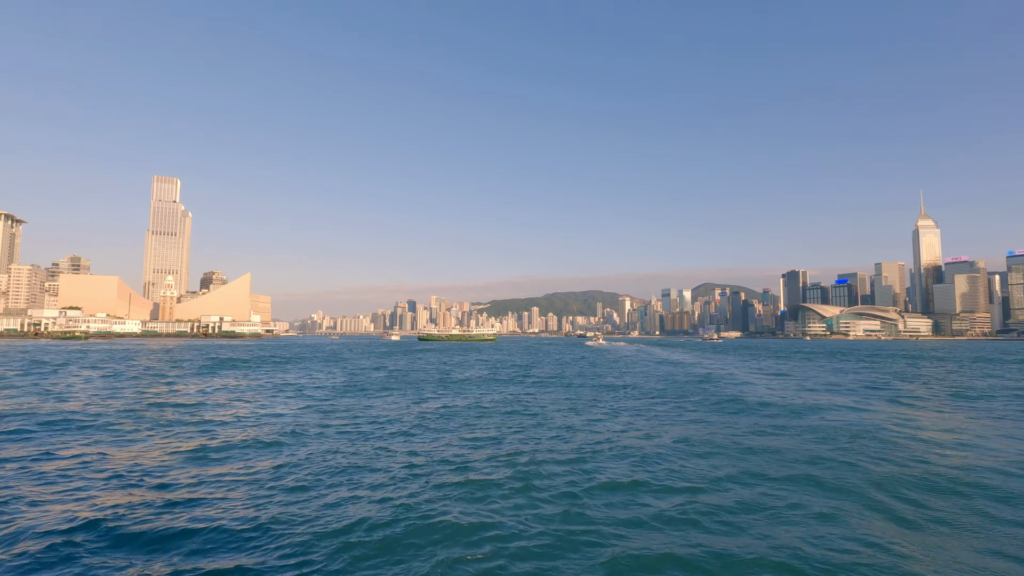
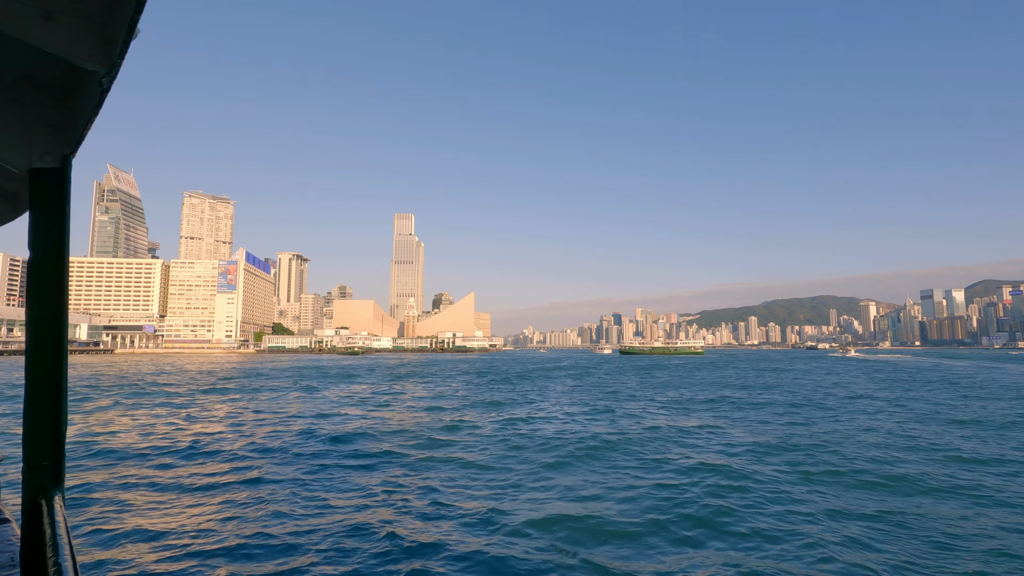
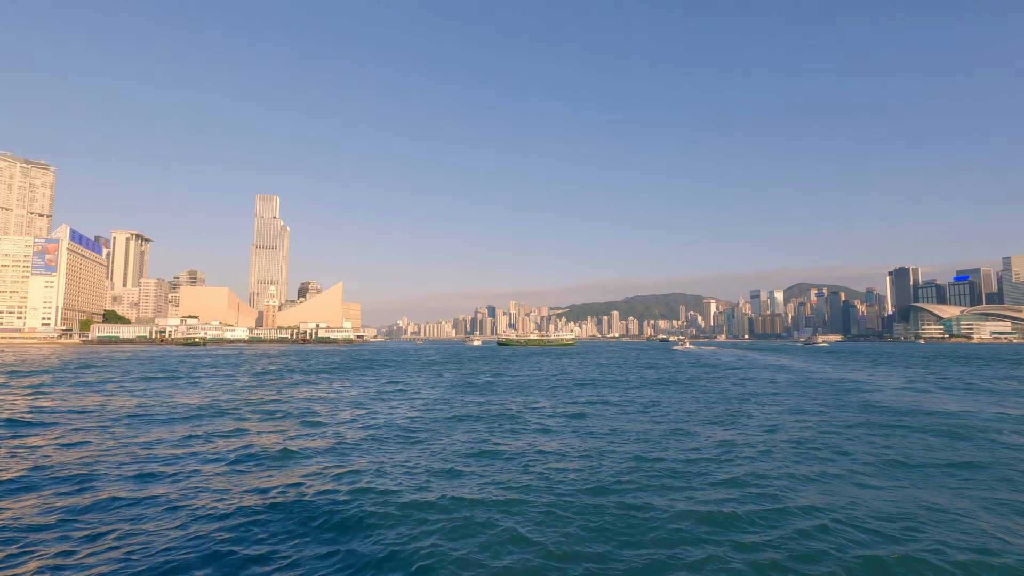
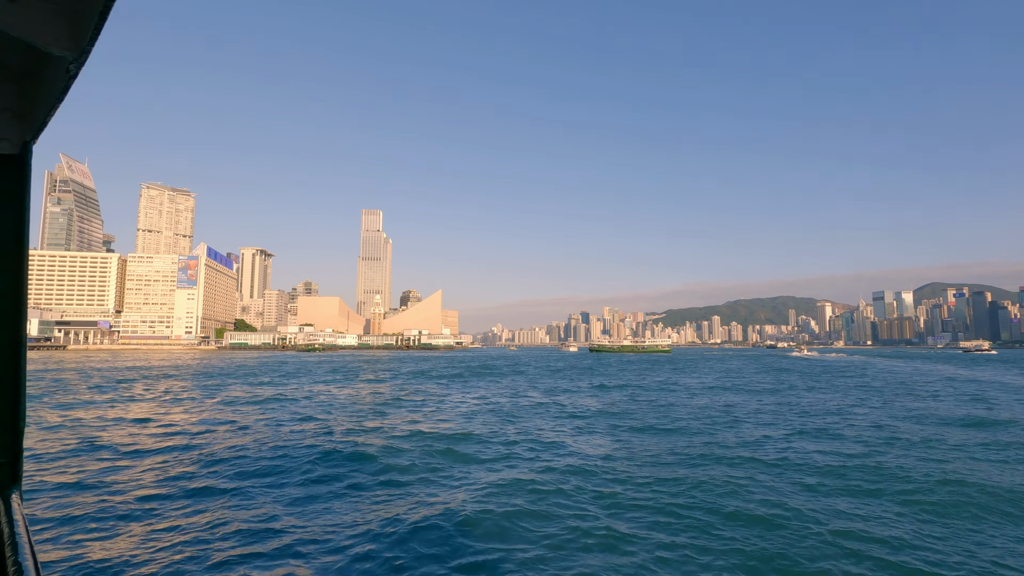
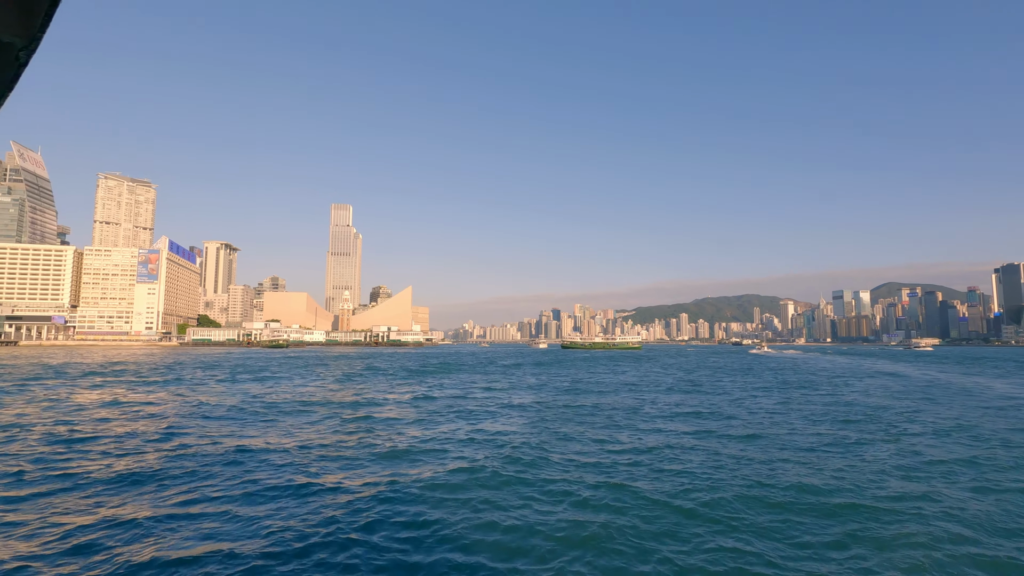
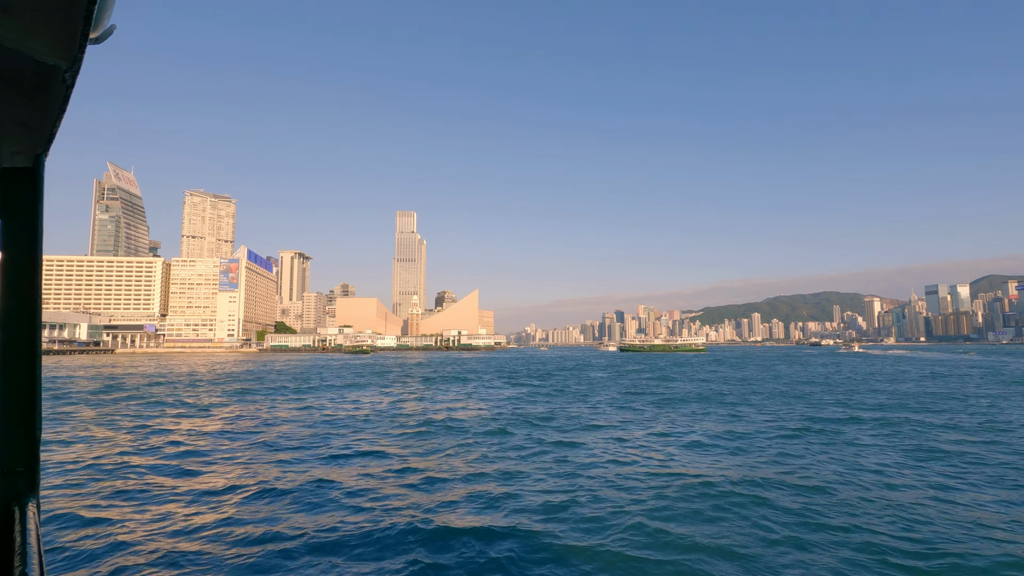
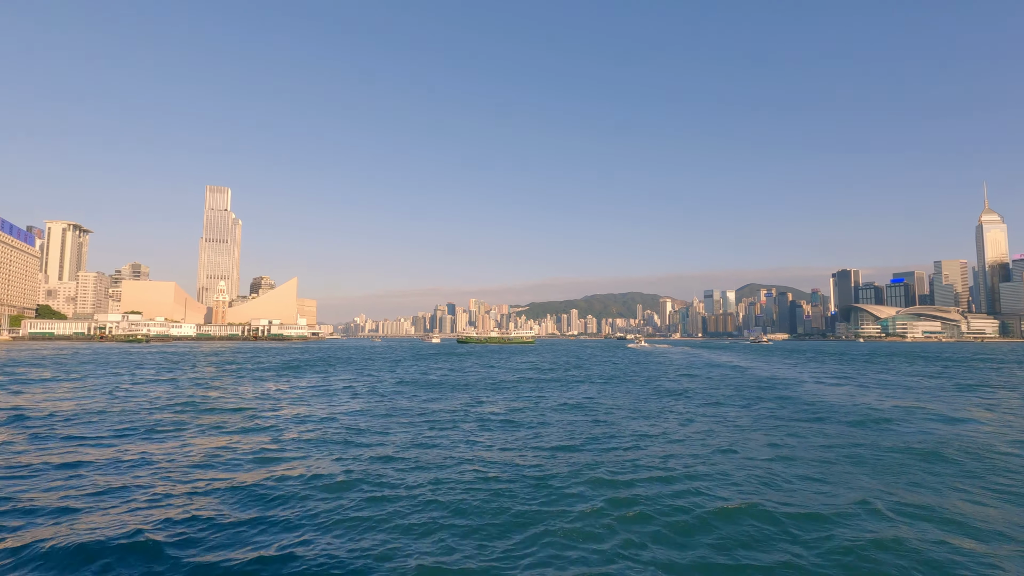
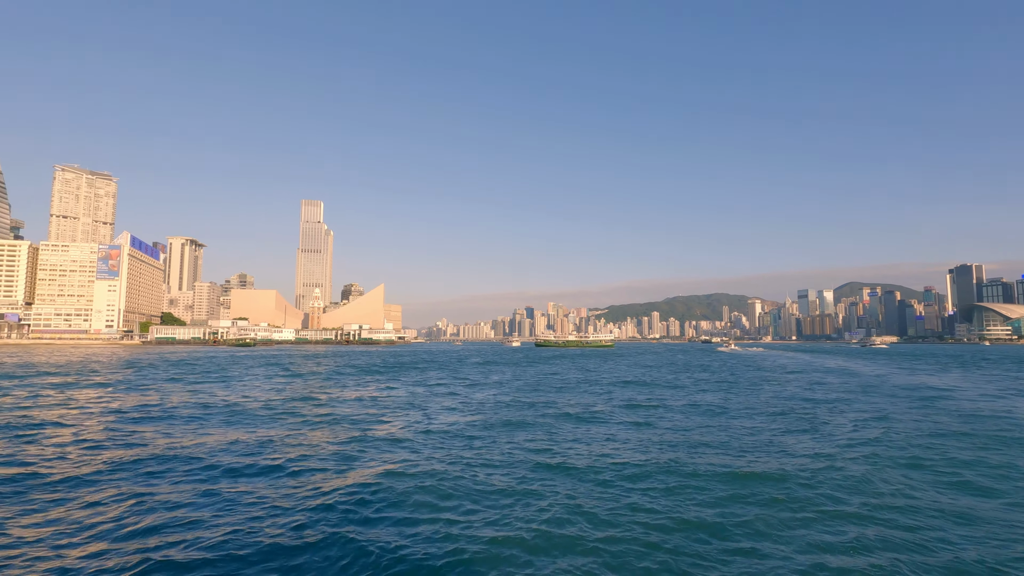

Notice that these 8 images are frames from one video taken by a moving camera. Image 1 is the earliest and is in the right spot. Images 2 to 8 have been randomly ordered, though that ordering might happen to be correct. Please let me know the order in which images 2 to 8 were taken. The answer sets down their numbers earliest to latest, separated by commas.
7, 3, 8, 5, 4, 2, 6
